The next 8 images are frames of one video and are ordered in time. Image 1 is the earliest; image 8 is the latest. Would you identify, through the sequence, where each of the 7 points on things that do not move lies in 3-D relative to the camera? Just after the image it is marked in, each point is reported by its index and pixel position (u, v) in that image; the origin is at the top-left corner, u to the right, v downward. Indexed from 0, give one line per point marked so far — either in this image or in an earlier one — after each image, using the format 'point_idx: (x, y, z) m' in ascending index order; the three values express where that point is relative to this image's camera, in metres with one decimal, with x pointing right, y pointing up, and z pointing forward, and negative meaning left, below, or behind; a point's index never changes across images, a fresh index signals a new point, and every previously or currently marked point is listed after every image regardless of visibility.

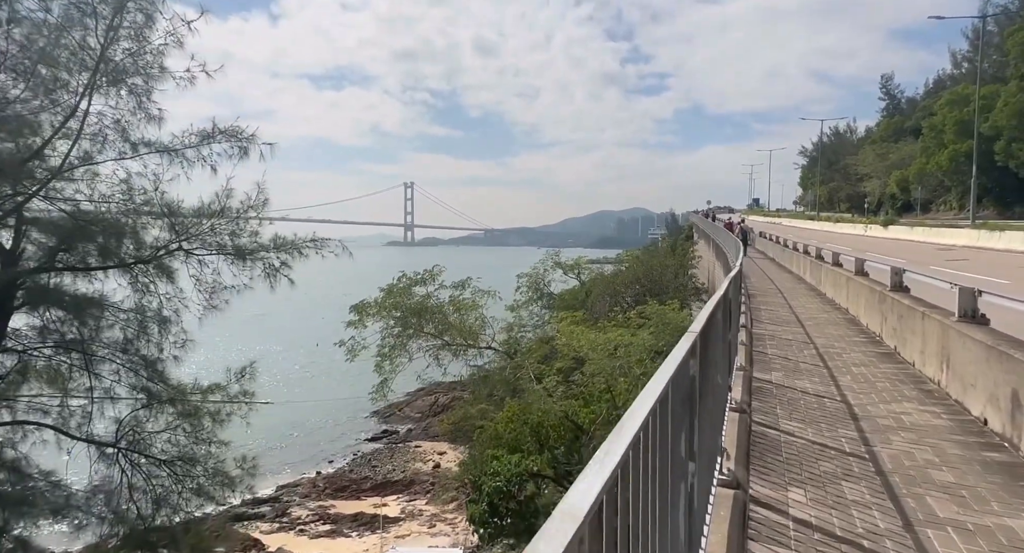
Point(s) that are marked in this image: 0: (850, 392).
0: (+2.7, -0.9, +4.6) m
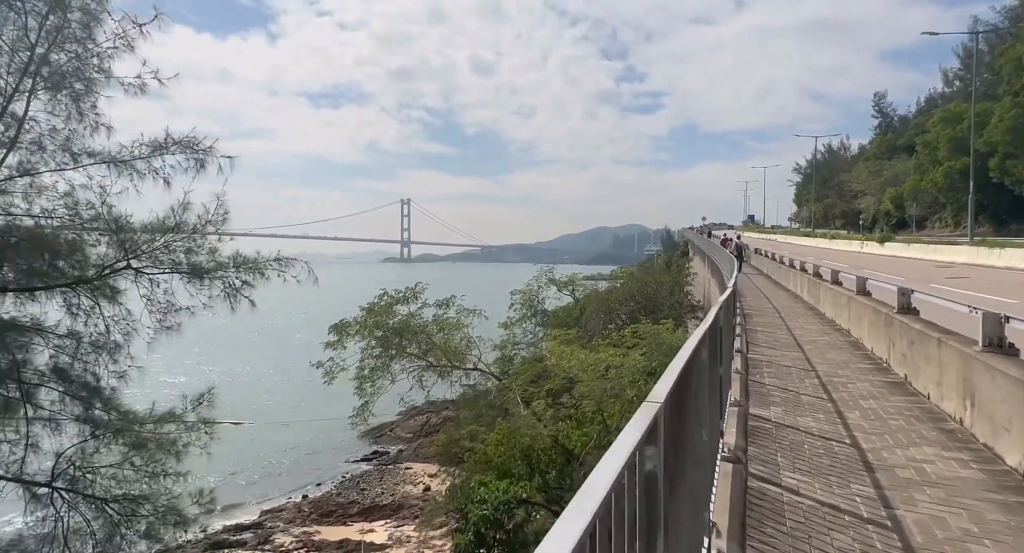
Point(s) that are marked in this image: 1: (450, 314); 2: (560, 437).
0: (+2.5, -1.1, +4.0) m
1: (-1.7, -1.0, +14.6) m
2: (+1.2, -4.2, +15.1) m
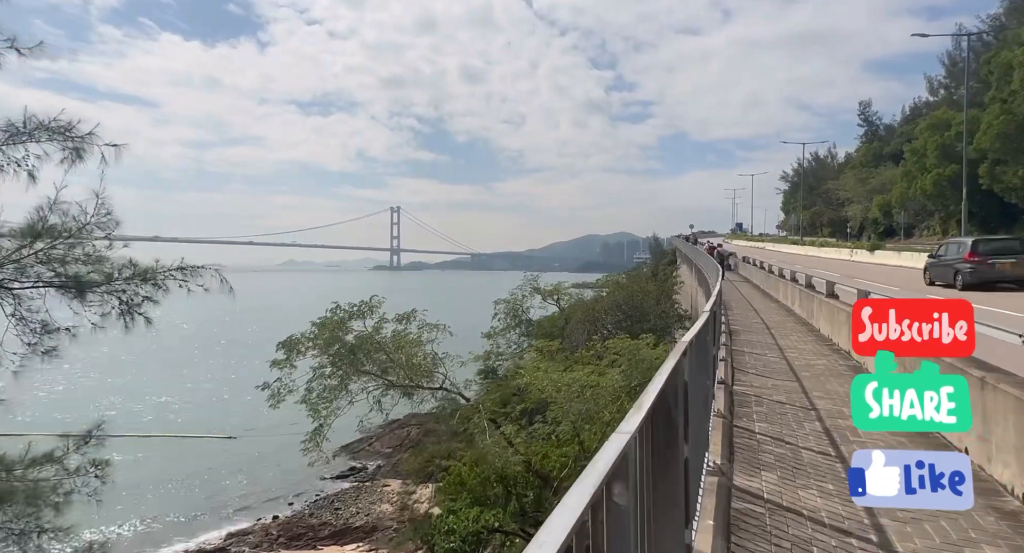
0: (+1.9, -1.2, +2.9) m
1: (-2.5, -1.2, +13.4) m
2: (+0.5, -4.5, +13.9) m
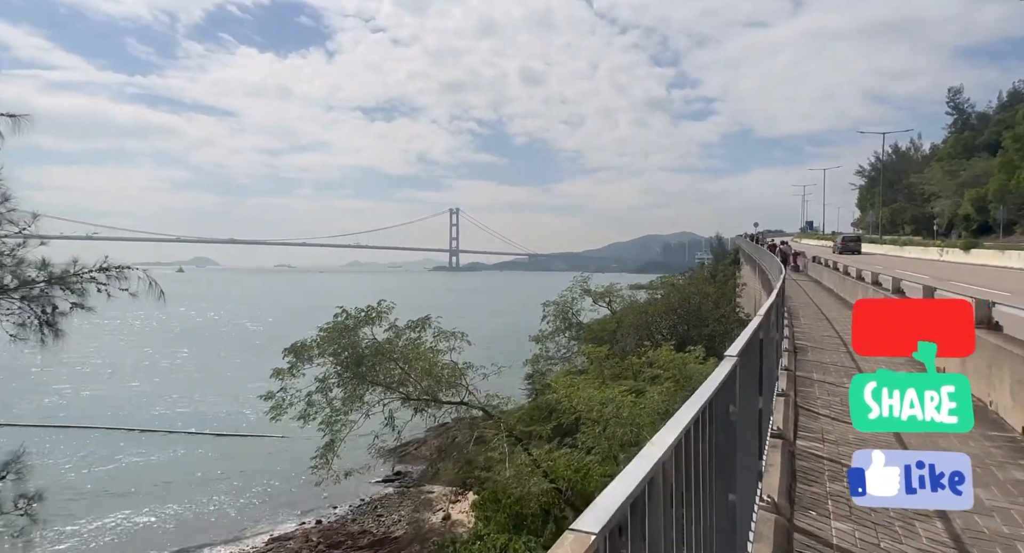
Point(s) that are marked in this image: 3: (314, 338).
0: (+1.4, -1.3, +1.2) m
1: (-1.9, -1.3, +12.1) m
2: (+1.1, -4.5, +12.3) m
3: (-4.0, -1.3, +11.6) m
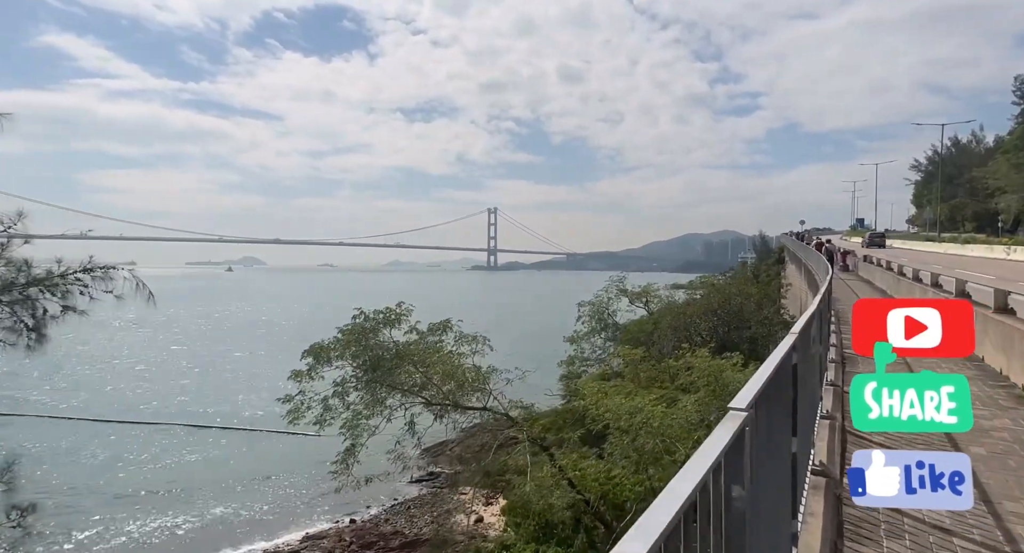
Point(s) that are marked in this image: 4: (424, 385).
0: (+1.2, -1.3, +0.6) m
1: (-1.4, -1.3, +11.7) m
2: (+1.6, -4.5, +11.7) m
3: (-3.6, -1.3, +11.3) m
4: (-1.8, -2.1, +11.2) m
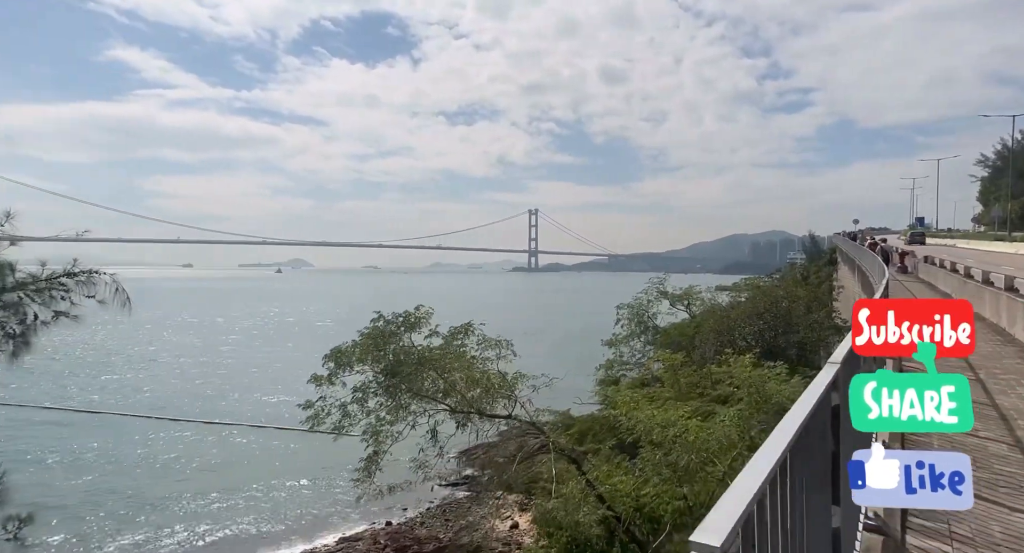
0: (+0.9, -1.3, 0.0) m
1: (-0.8, -1.4, +11.3) m
2: (+2.1, -4.6, +11.1) m
3: (-3.1, -1.3, +11.1) m
4: (-1.3, -2.2, +10.8) m
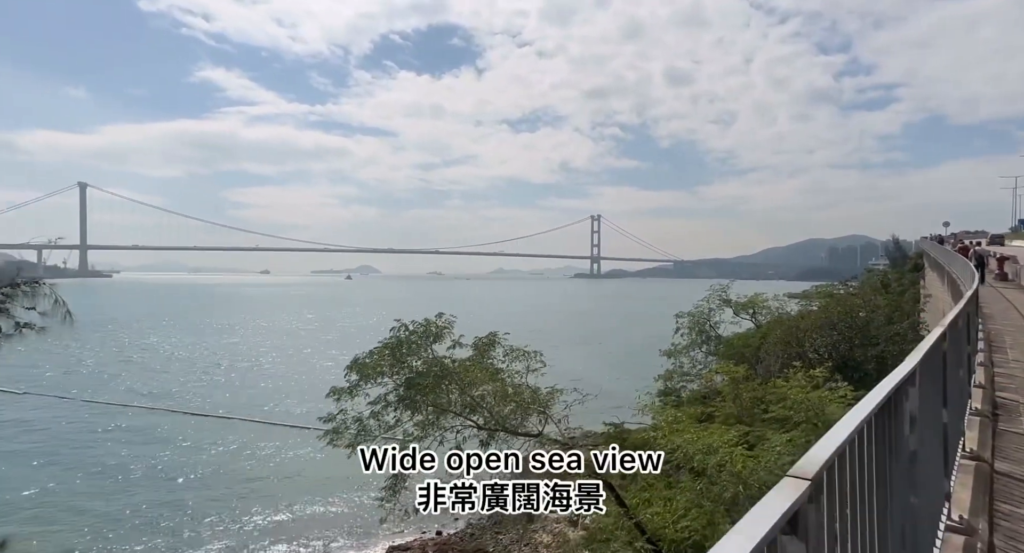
0: (+0.2, -1.3, -0.8) m
1: (-0.3, -1.5, +10.6) m
2: (+2.6, -4.7, +10.0) m
3: (-2.5, -1.5, +10.6) m
4: (-0.8, -2.3, +10.1) m
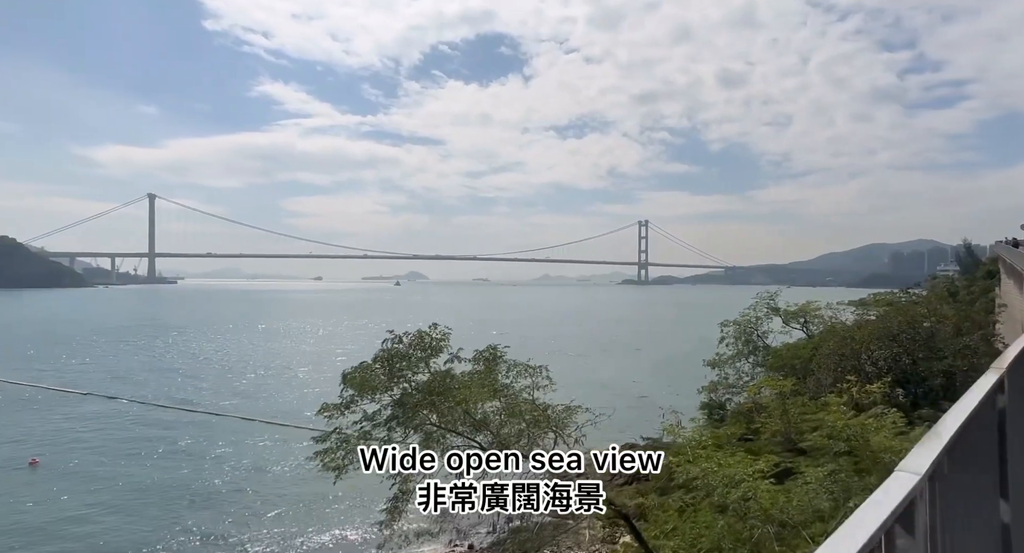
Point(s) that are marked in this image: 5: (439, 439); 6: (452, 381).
0: (-0.6, -1.3, -1.6) m
1: (-0.2, -1.6, +9.8) m
2: (+2.7, -4.8, +8.9) m
3: (-2.4, -1.6, +10.0) m
4: (-0.7, -2.4, +9.4) m
5: (-1.2, -2.7, +9.6) m
6: (-0.9, -1.8, +9.6) m
